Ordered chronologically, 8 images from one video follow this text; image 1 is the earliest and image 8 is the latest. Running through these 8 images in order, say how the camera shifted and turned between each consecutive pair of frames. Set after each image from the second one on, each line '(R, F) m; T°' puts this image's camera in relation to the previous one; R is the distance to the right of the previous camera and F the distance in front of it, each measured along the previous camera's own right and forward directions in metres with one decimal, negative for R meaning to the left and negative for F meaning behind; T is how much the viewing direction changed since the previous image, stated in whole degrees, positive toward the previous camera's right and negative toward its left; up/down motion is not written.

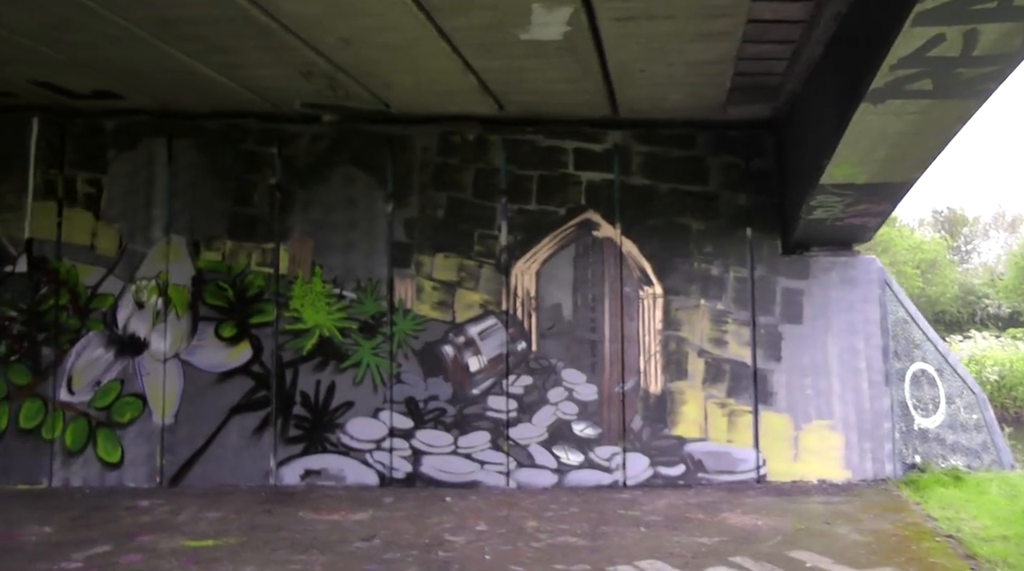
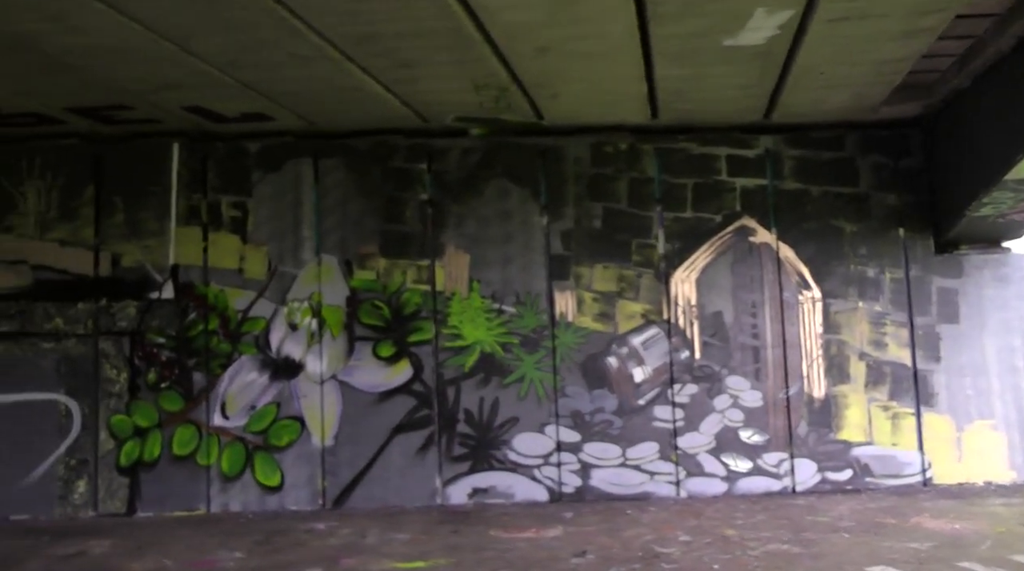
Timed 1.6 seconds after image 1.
(-0.8, +0.1) m; +1°
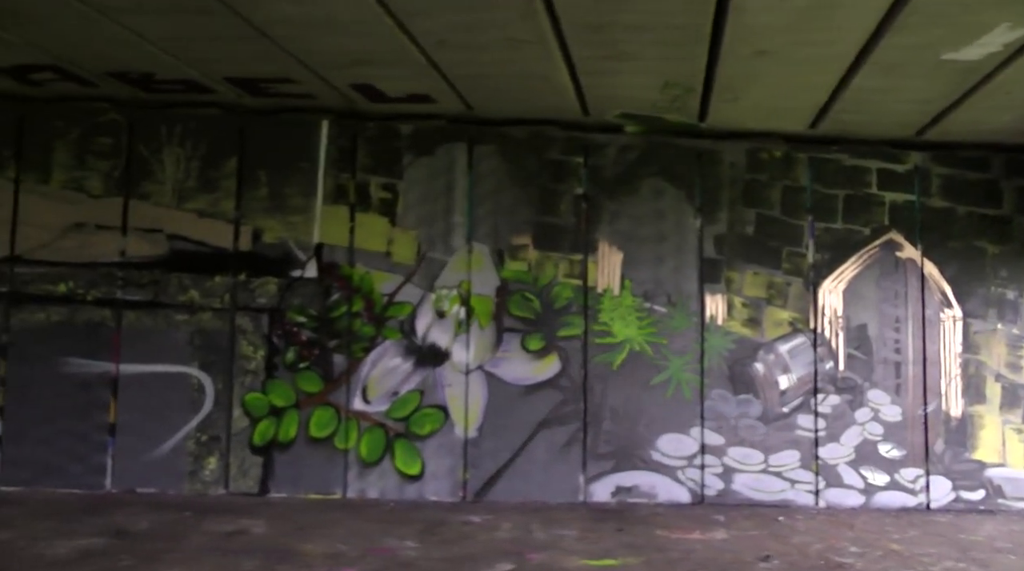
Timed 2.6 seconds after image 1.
(-0.9, +0.1) m; +3°
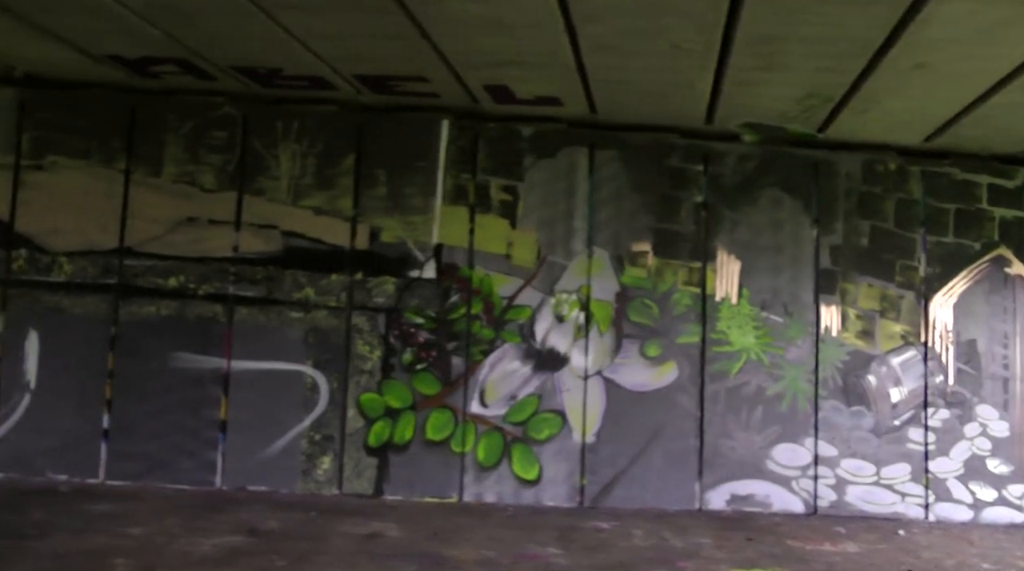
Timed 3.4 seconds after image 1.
(-0.7, 0.0) m; +2°
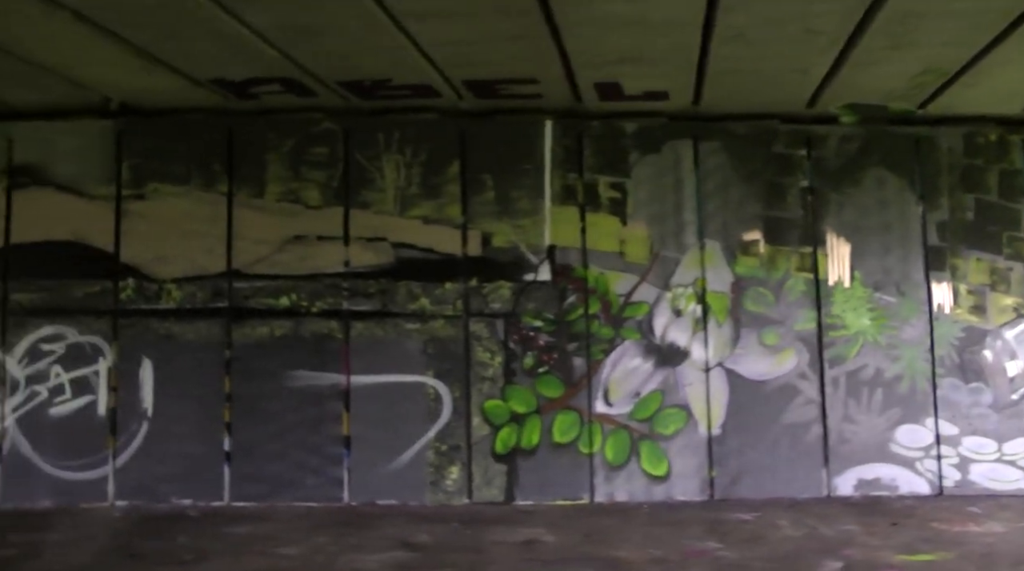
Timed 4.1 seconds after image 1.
(-0.6, 0.0) m; +1°
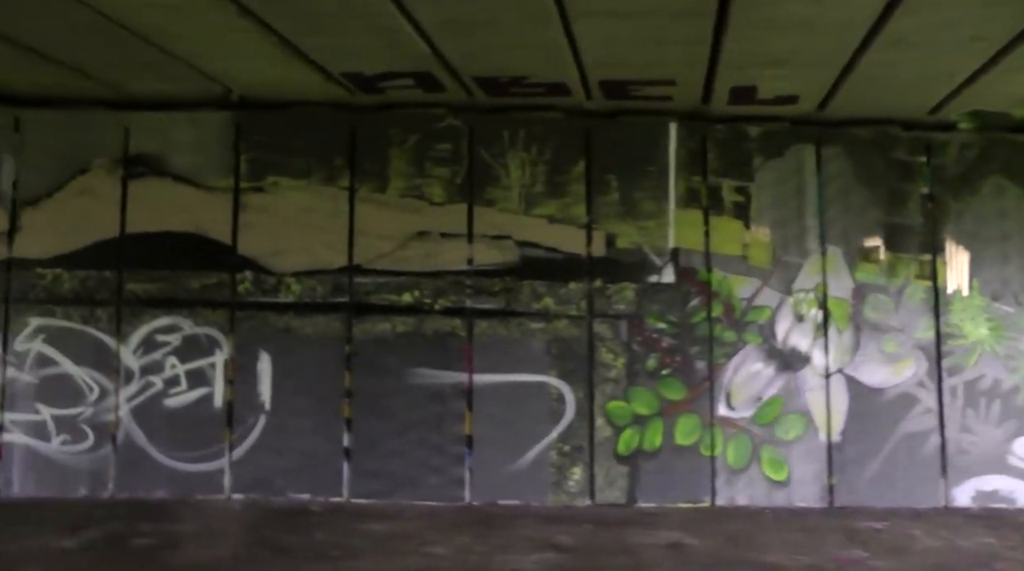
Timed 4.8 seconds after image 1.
(-0.6, 0.0) m; 0°
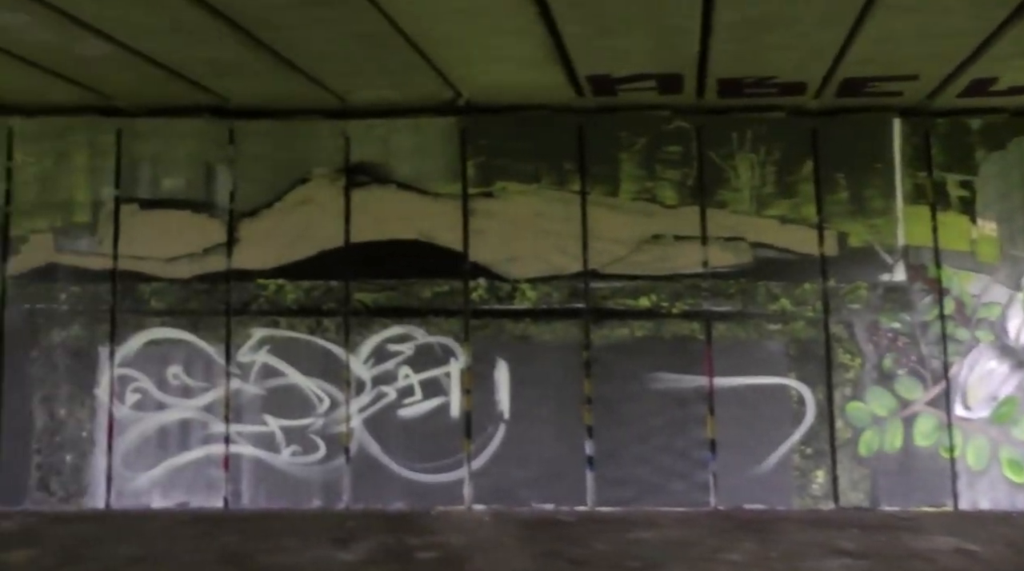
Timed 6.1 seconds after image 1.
(-0.9, 0.0) m; -1°
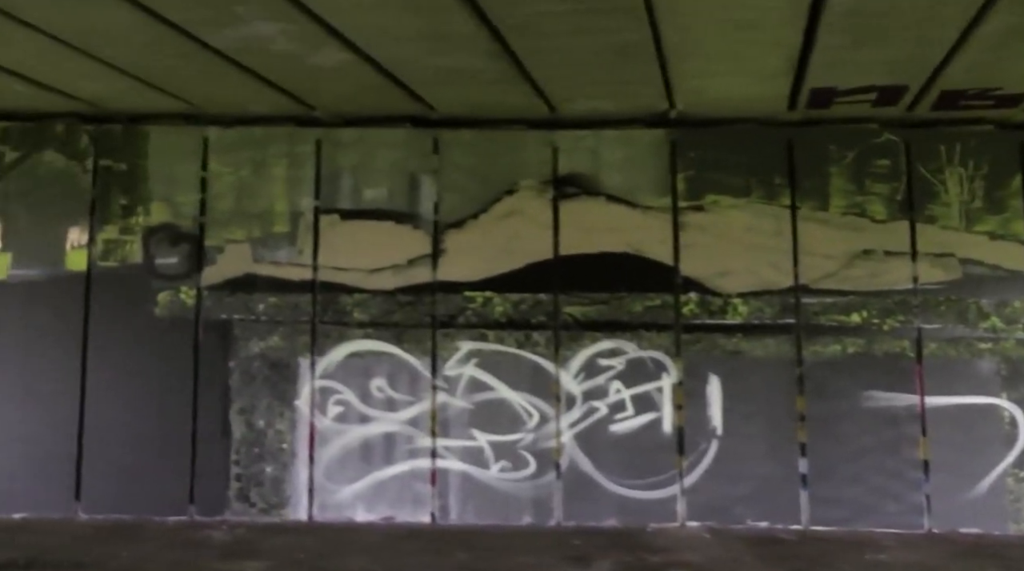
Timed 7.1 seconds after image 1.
(-0.8, 0.0) m; -2°
